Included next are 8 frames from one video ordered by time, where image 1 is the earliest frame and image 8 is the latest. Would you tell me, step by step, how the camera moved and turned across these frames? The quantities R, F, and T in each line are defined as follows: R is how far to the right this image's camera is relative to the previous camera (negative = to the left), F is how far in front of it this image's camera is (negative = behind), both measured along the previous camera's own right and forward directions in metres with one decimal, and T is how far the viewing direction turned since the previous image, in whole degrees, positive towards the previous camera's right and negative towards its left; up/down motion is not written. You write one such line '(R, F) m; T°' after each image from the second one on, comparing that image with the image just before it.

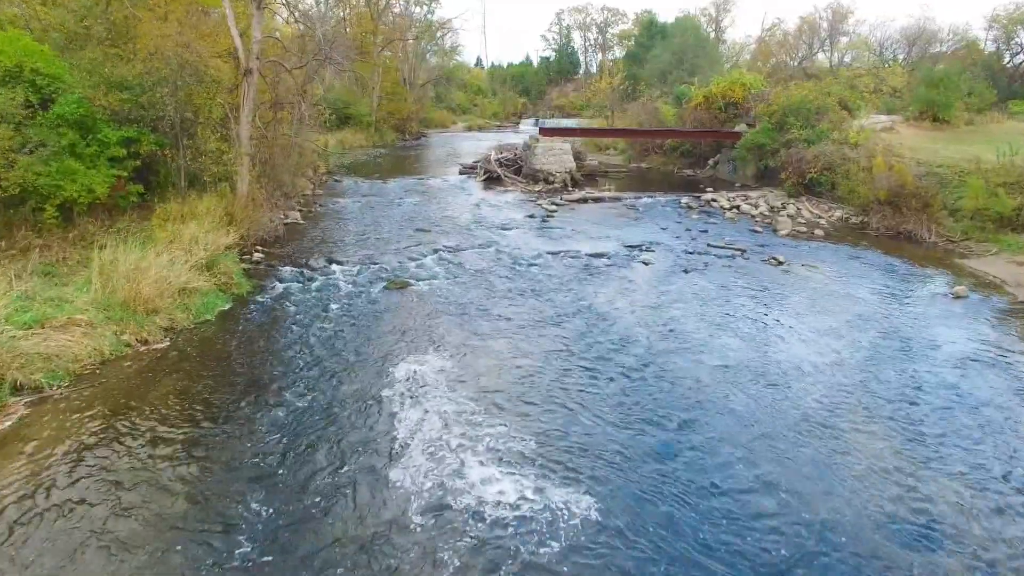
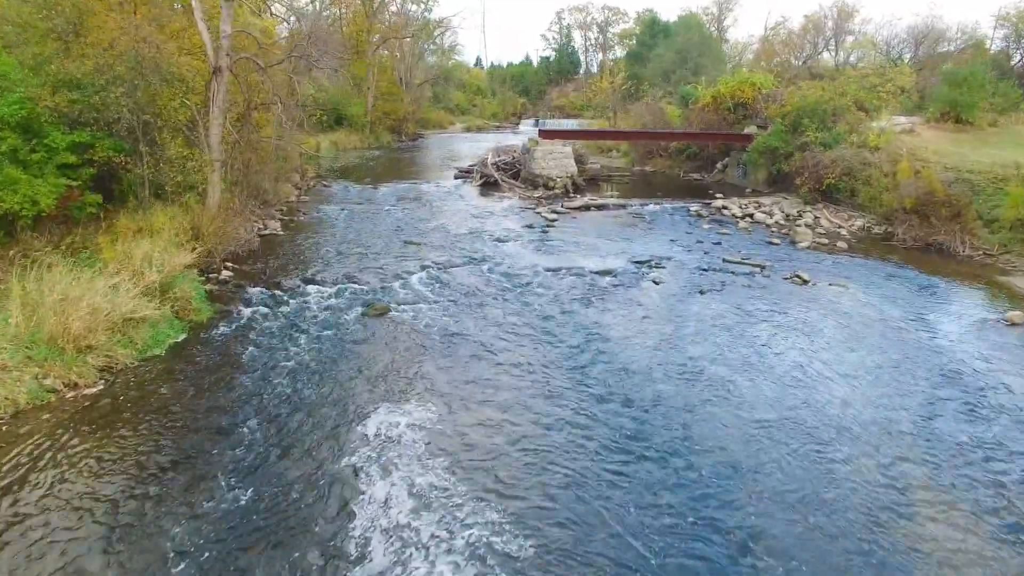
(+0.1, +1.4) m; 0°
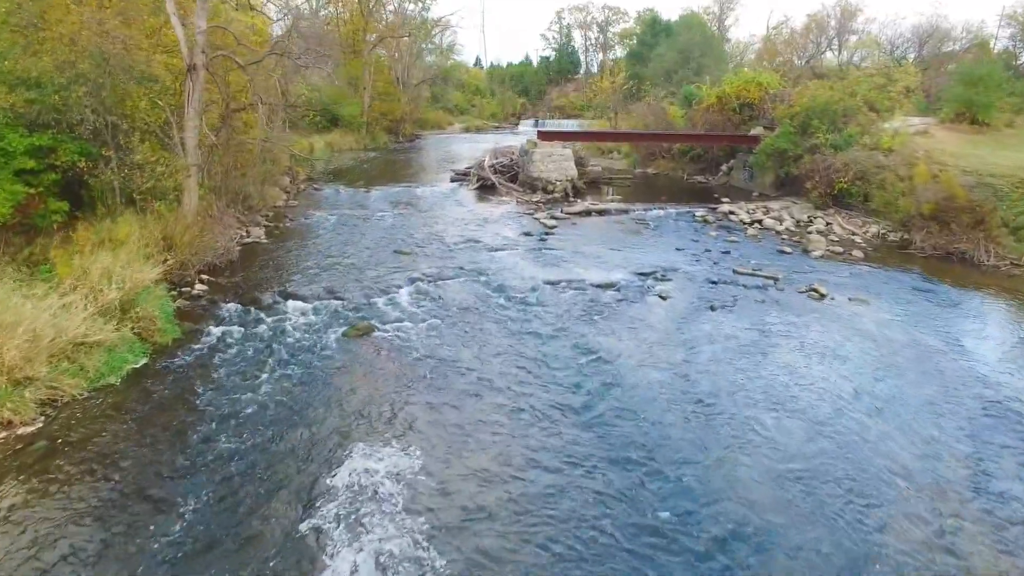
(+0.1, +0.9) m; 0°
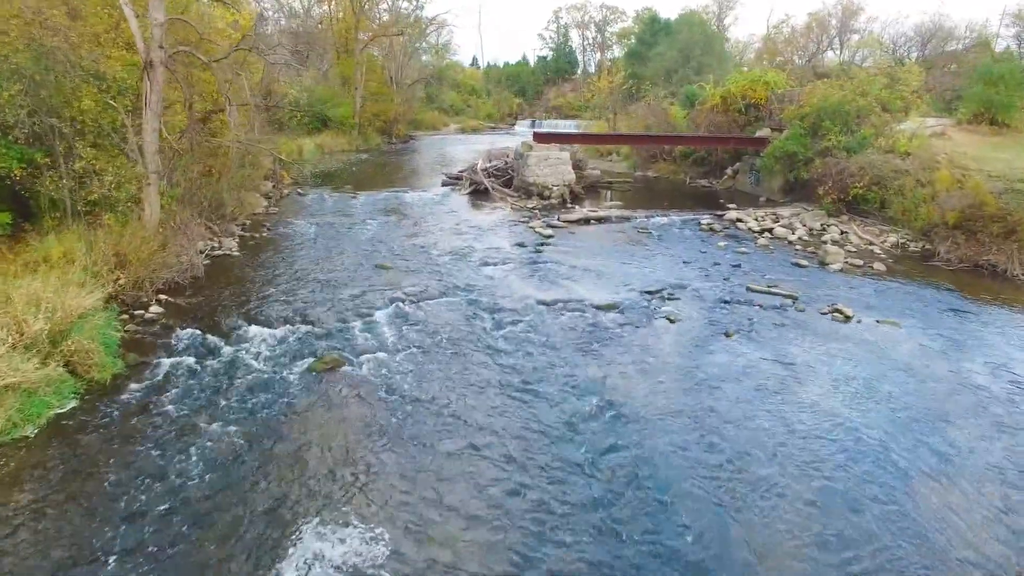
(+0.1, +1.3) m; 0°
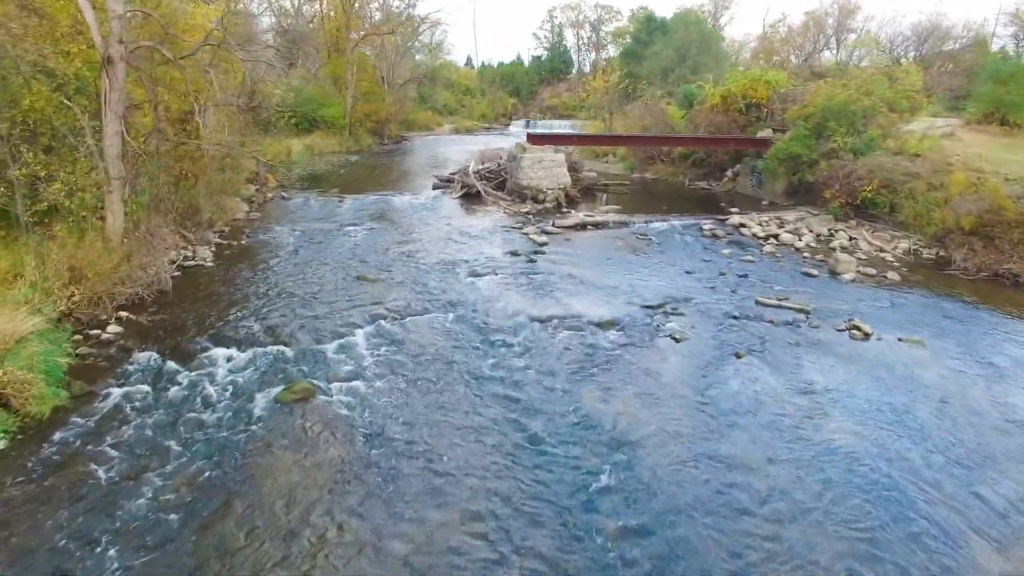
(+0.1, +0.9) m; 0°
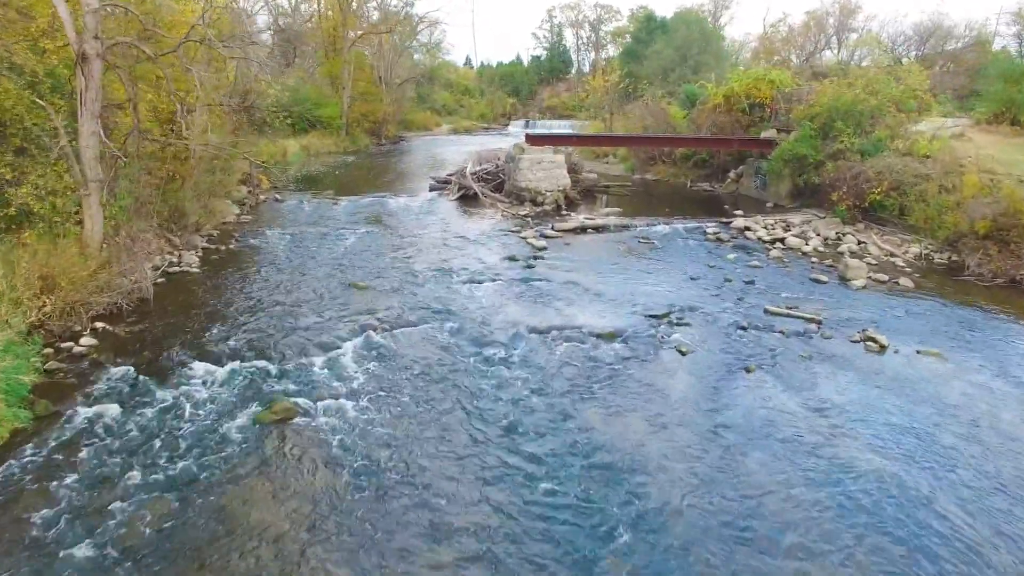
(0.0, +0.5) m; 0°
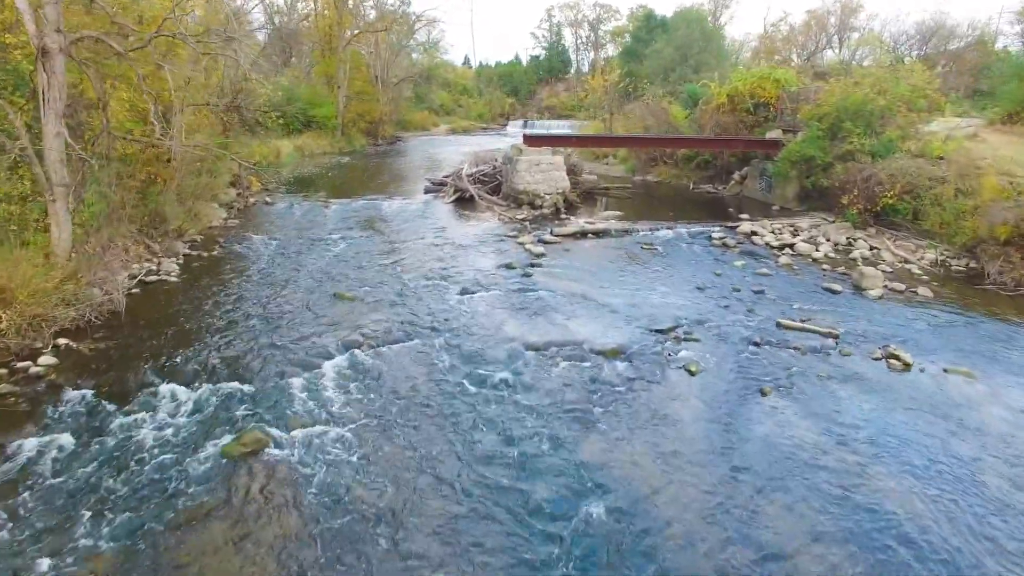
(+0.1, +0.7) m; 0°
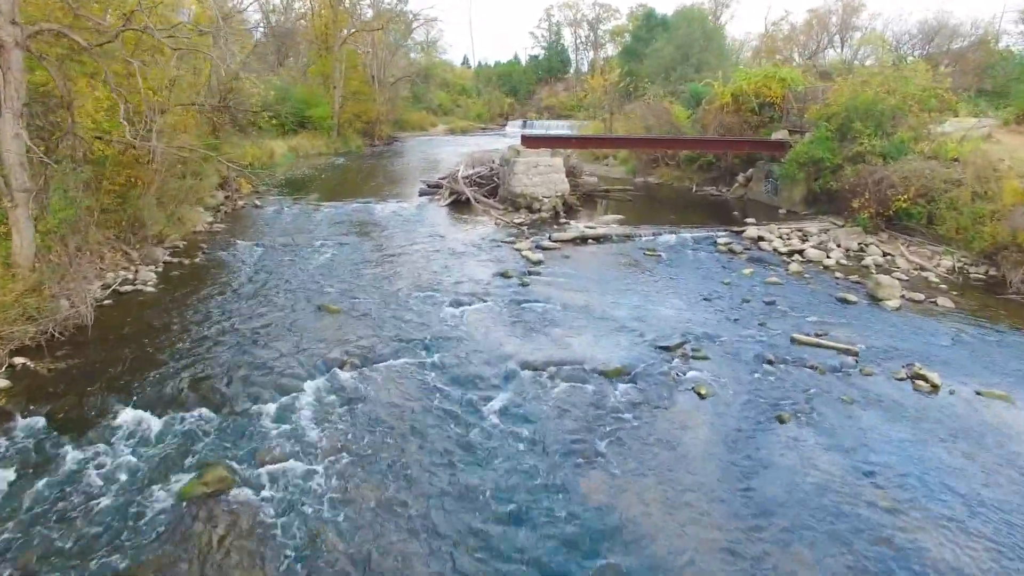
(+0.1, +0.7) m; 0°
